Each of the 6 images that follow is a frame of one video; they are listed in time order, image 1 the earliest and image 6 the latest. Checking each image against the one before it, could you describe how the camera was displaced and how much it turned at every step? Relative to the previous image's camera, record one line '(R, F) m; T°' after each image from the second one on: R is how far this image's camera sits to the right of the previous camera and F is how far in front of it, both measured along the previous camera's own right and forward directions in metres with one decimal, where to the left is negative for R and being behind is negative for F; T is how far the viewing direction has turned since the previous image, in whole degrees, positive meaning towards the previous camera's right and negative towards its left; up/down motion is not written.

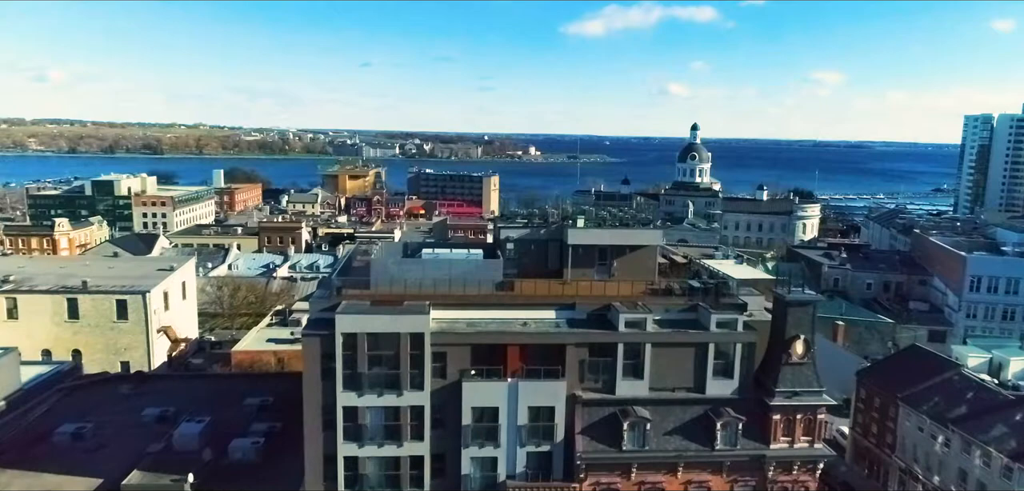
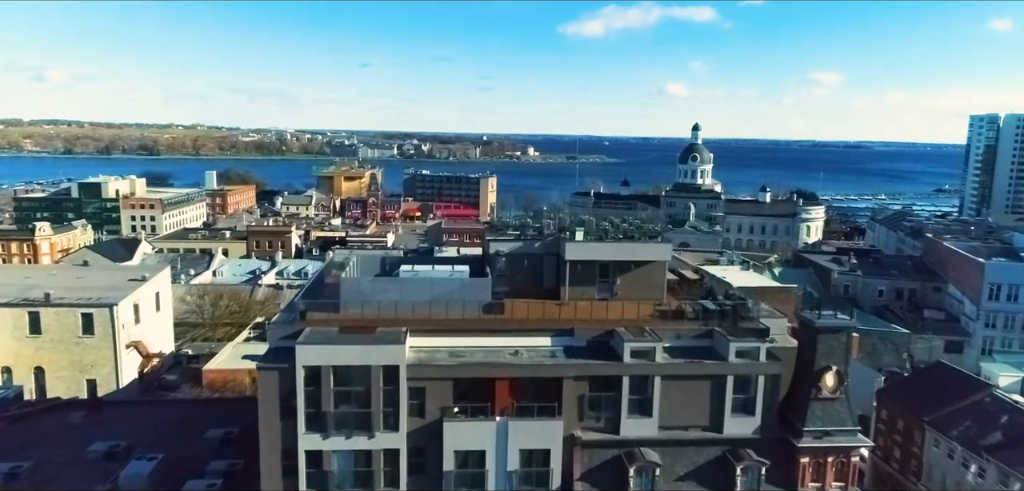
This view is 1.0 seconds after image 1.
(+0.1, +1.1) m; 0°
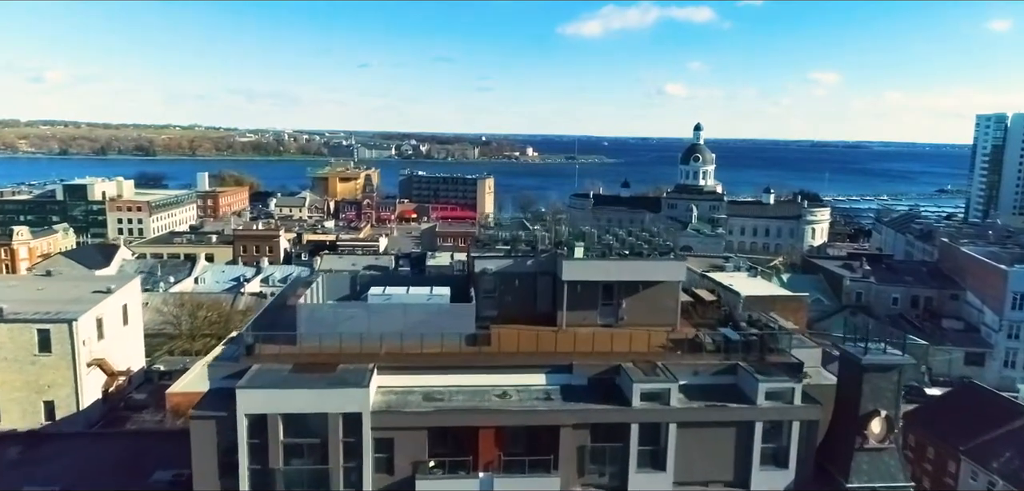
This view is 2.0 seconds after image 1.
(+0.1, +1.2) m; 0°
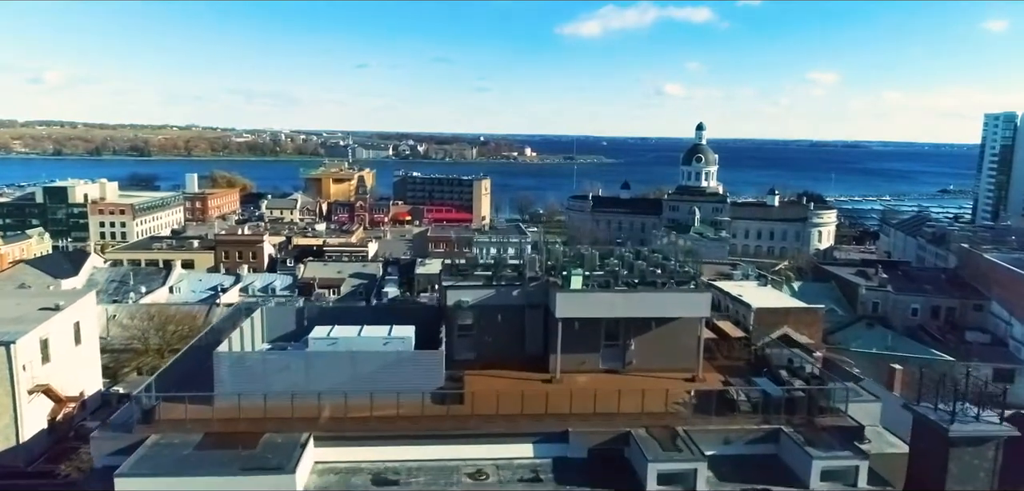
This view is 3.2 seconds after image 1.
(+0.2, +1.5) m; 0°
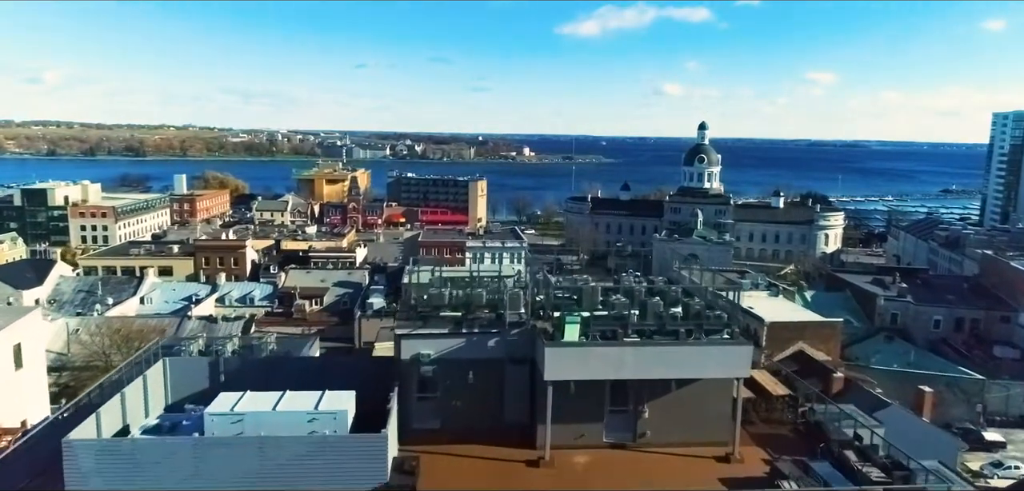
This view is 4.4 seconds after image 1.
(+0.2, +1.5) m; 0°
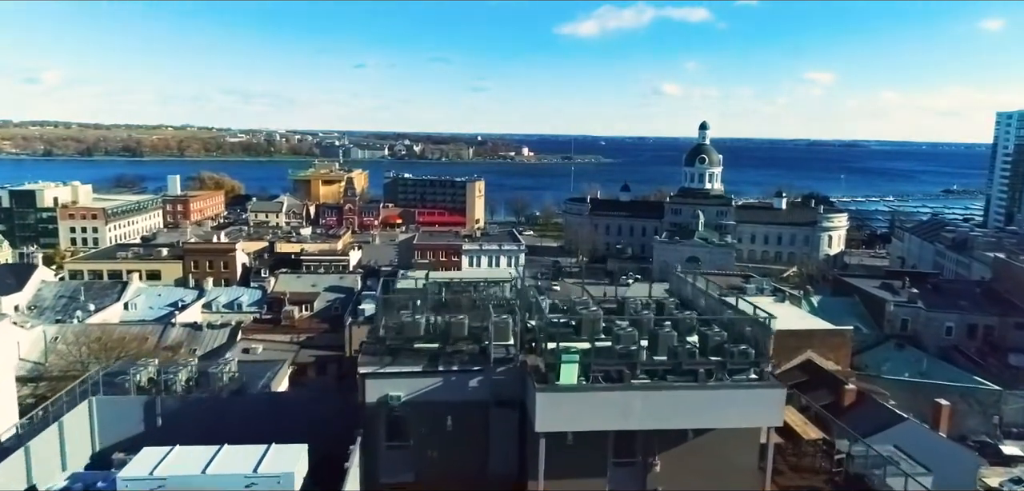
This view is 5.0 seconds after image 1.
(+0.1, +0.8) m; 0°
